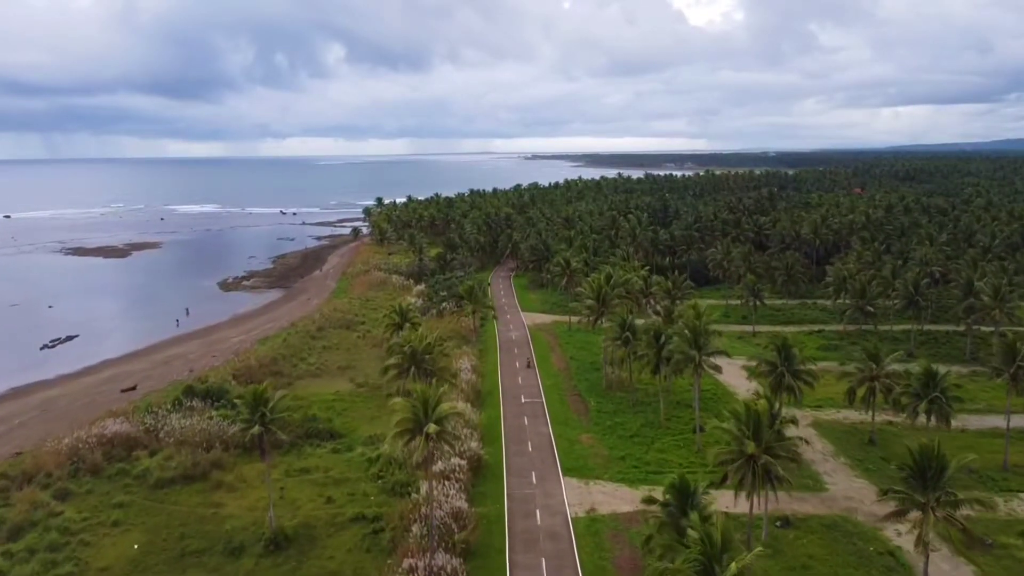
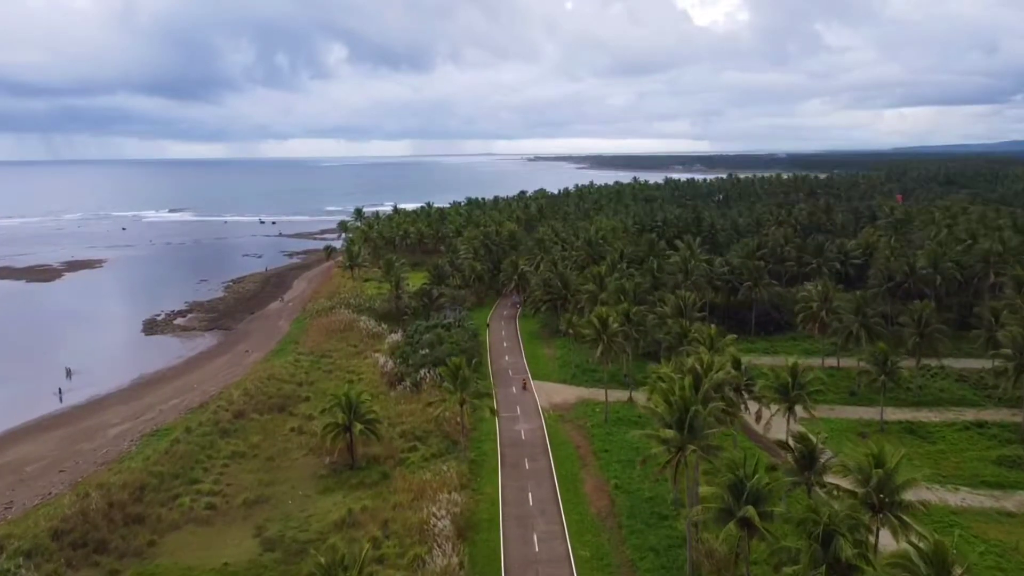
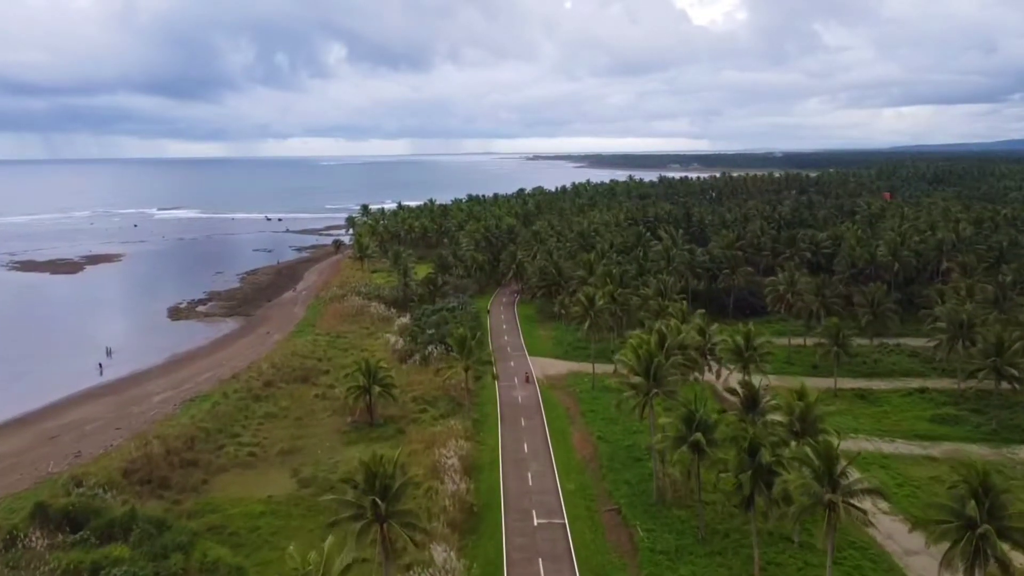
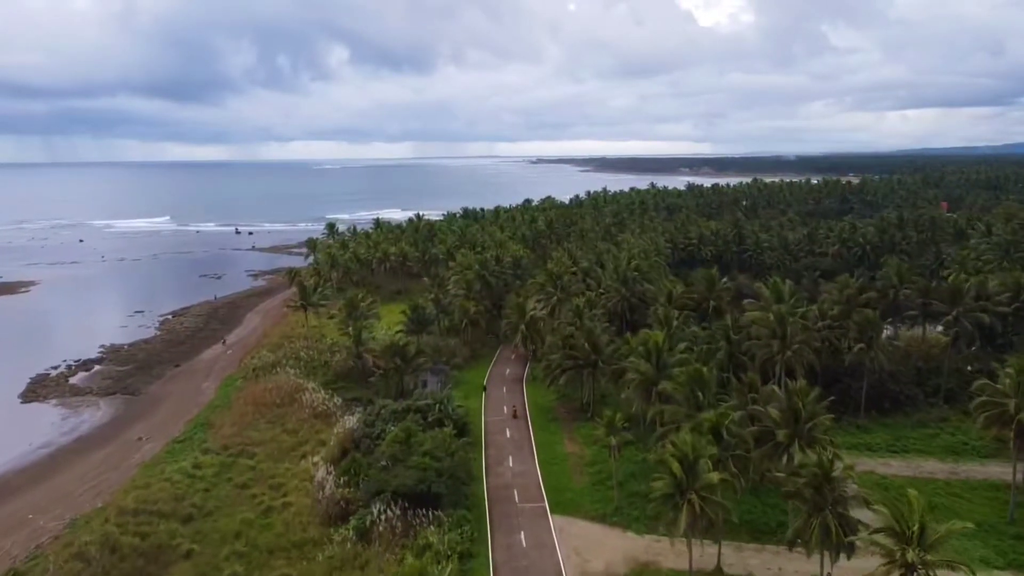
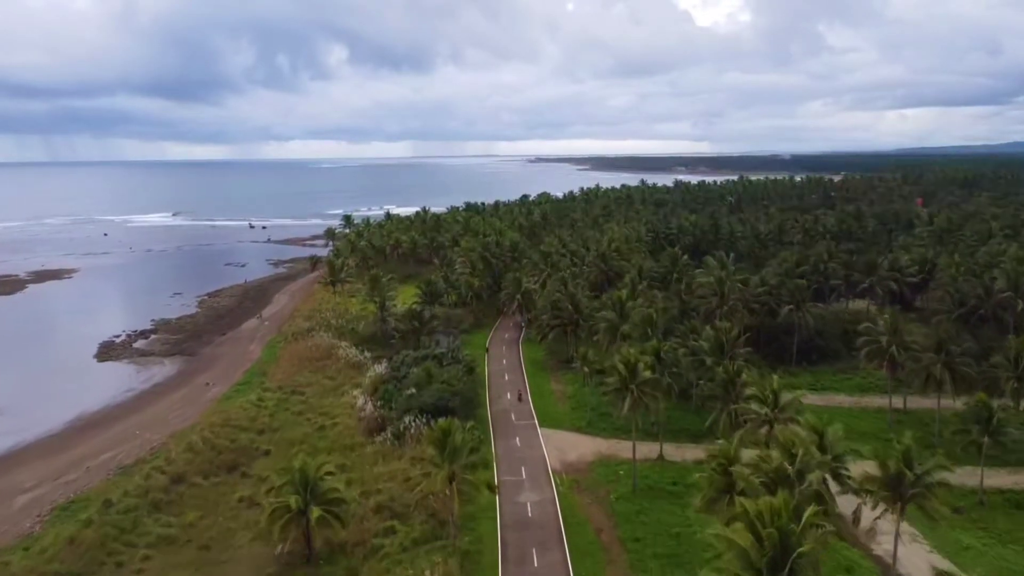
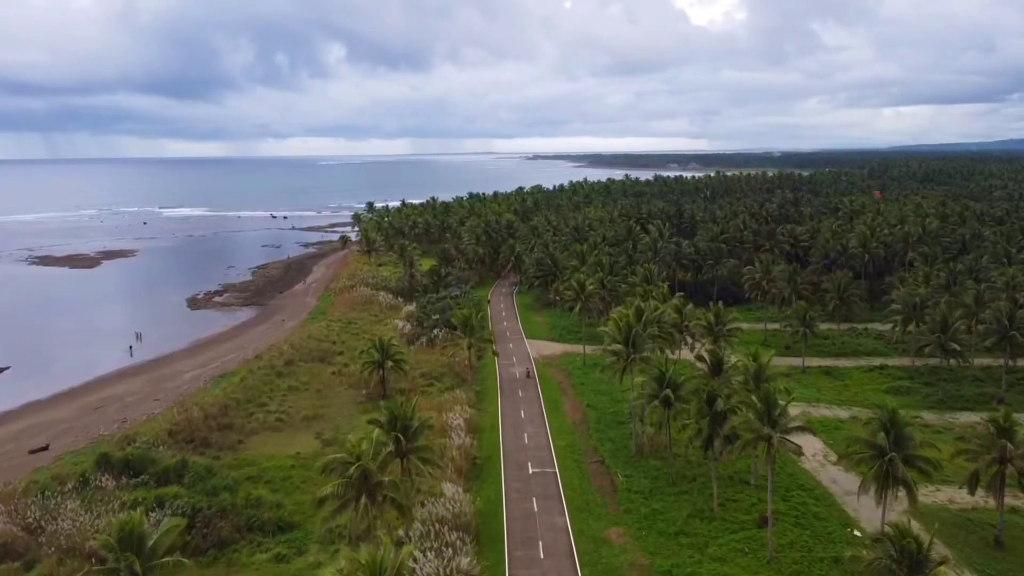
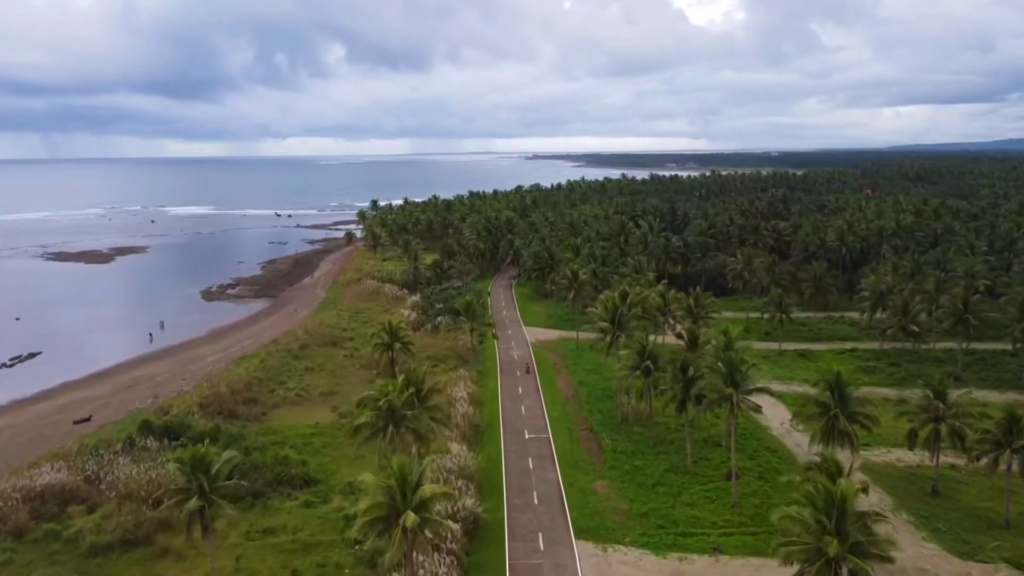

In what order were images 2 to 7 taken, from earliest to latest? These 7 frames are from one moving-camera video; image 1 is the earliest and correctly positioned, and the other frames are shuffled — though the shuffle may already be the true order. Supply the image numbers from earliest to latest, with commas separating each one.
7, 6, 3, 2, 5, 4
